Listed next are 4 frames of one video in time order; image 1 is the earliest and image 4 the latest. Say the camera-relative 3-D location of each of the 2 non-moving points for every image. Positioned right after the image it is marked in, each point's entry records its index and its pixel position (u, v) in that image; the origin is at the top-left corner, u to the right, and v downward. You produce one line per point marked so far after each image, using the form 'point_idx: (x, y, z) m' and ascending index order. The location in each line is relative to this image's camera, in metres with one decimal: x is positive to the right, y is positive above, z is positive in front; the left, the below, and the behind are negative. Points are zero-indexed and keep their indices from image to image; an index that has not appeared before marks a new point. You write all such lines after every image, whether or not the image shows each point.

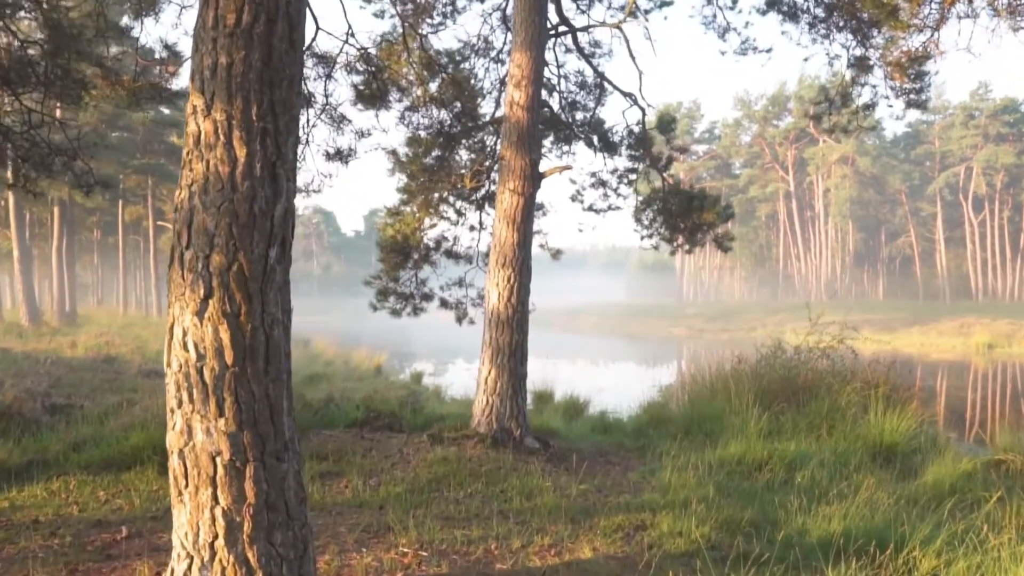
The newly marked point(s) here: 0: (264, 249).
0: (-0.9, +0.1, +2.7) m
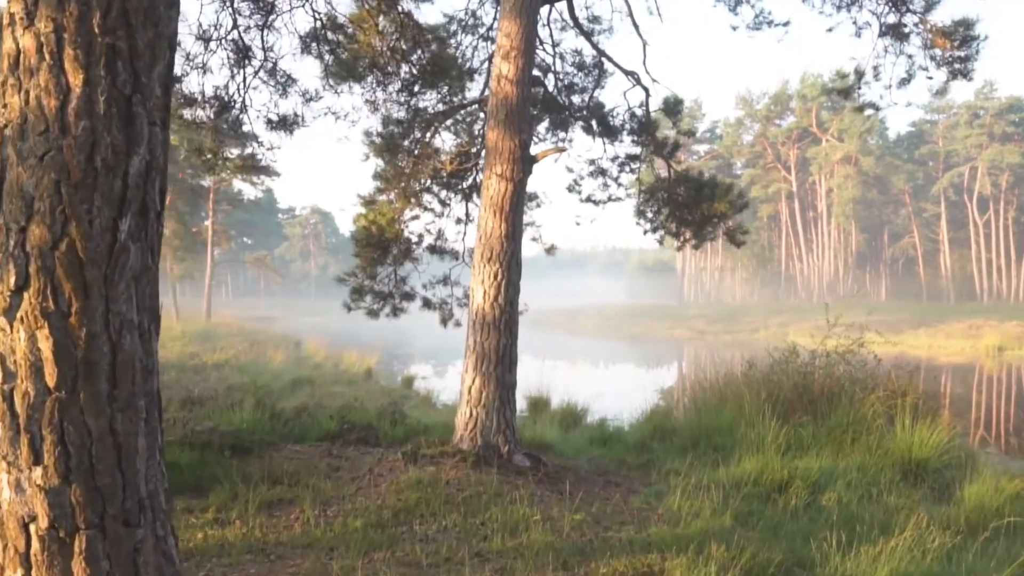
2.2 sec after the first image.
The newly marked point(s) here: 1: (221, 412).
0: (-1.0, +0.2, +1.9) m
1: (-2.9, -1.2, +7.7) m
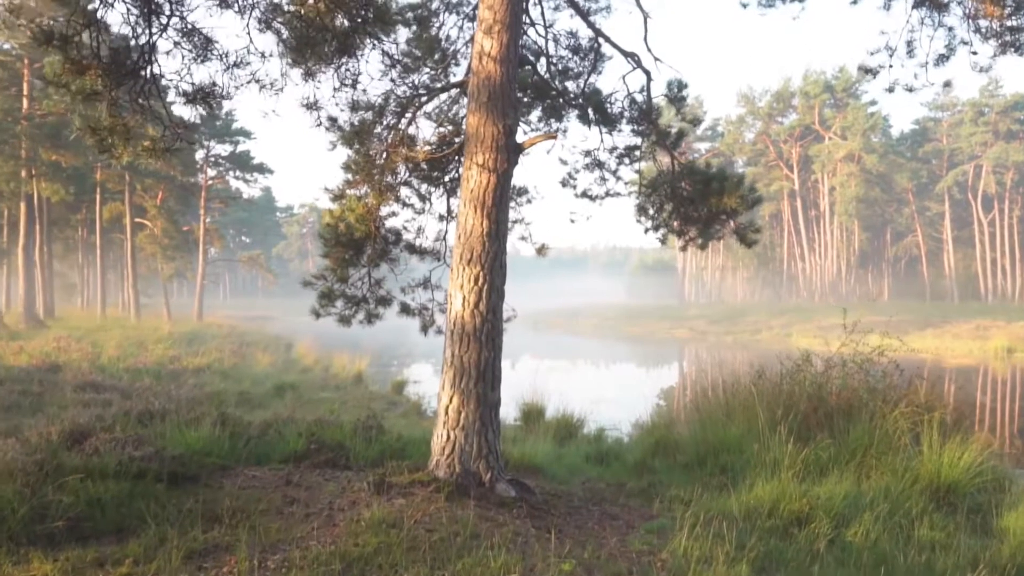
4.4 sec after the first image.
0: (-1.1, +0.1, +1.2) m
1: (-3.0, -1.3, +7.0) m
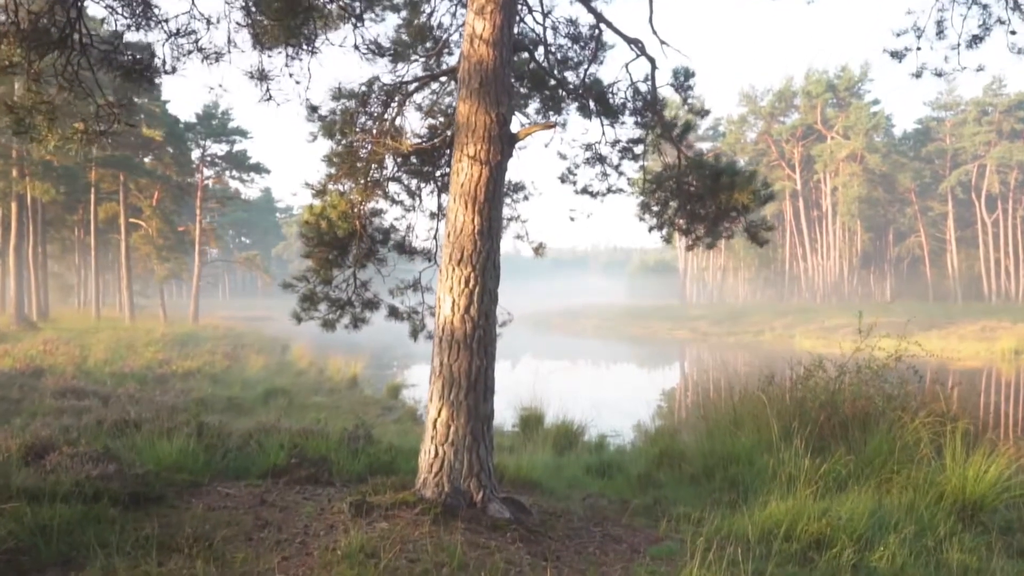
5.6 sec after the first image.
0: (-1.2, +0.1, +0.7) m
1: (-3.1, -1.3, +6.5) m
